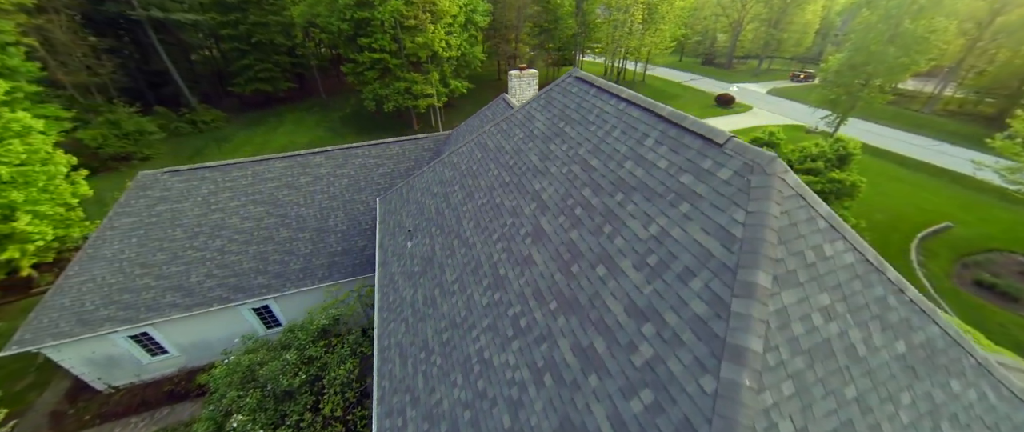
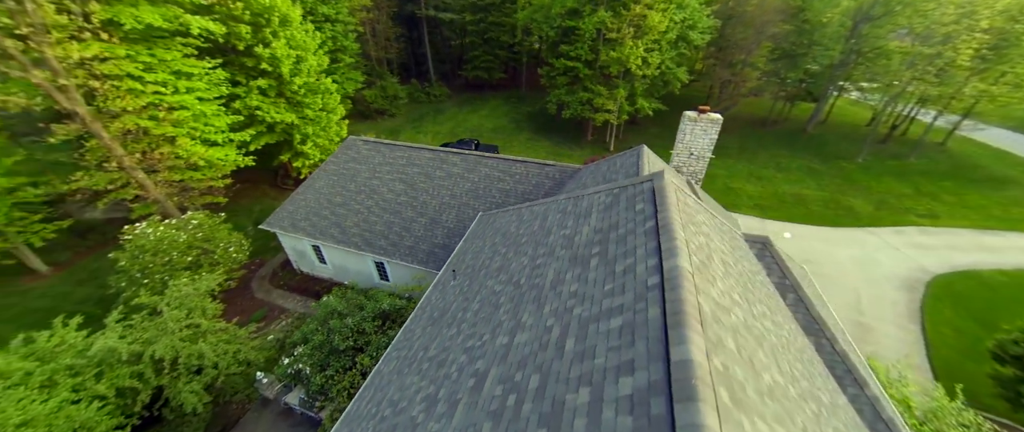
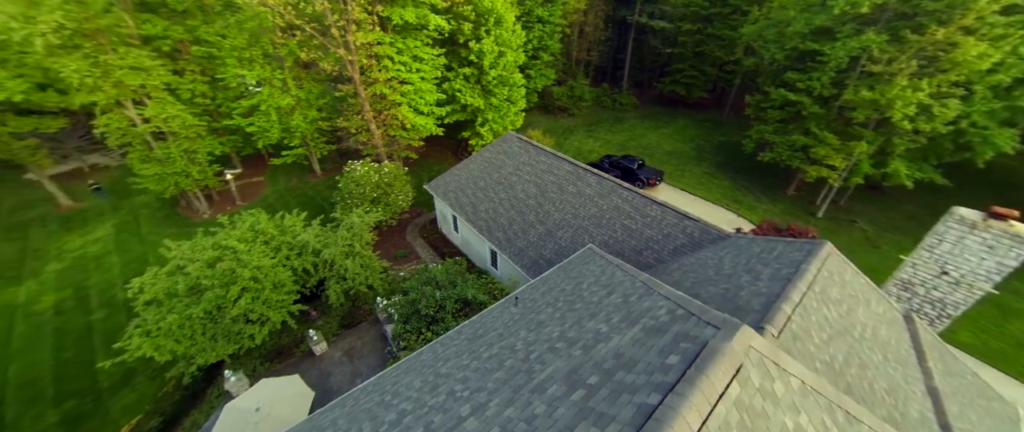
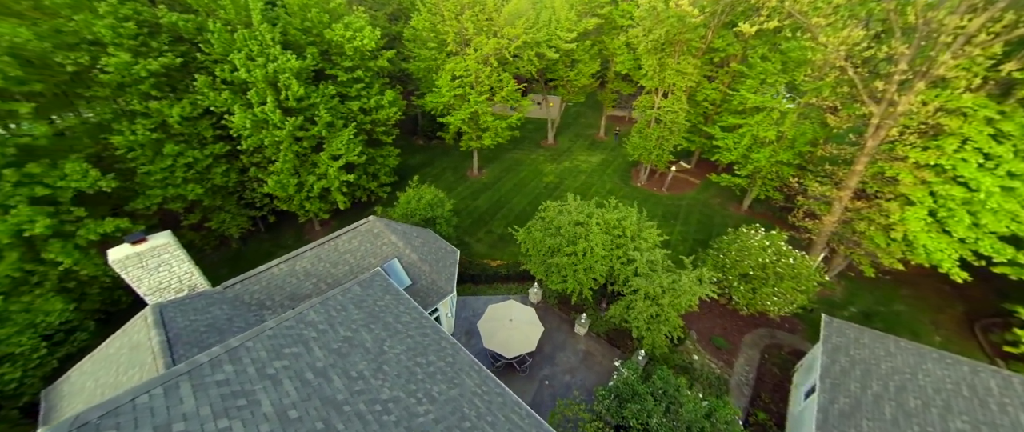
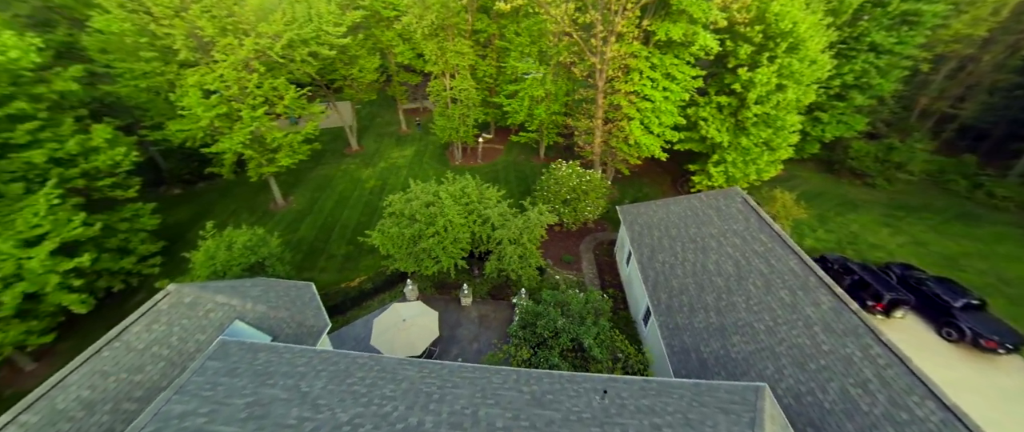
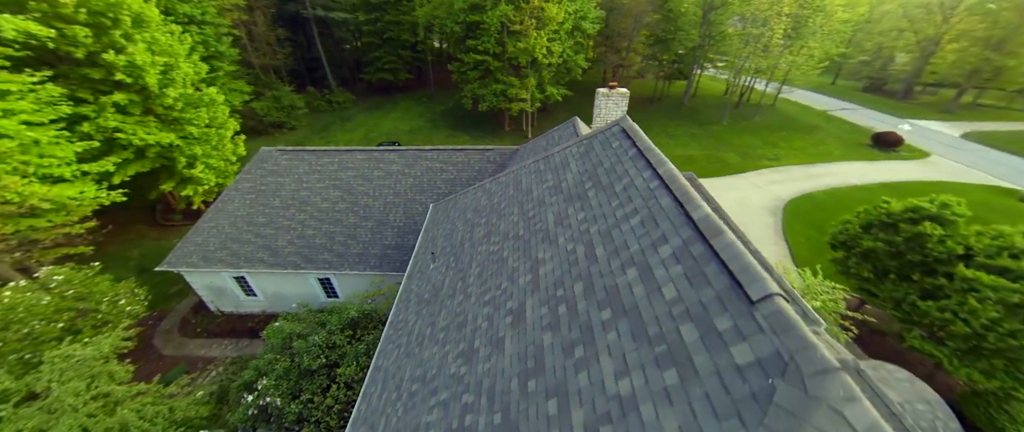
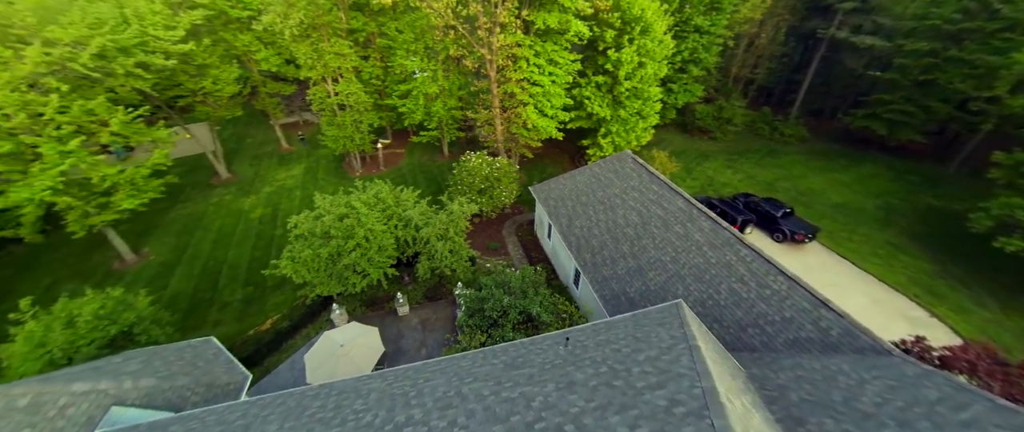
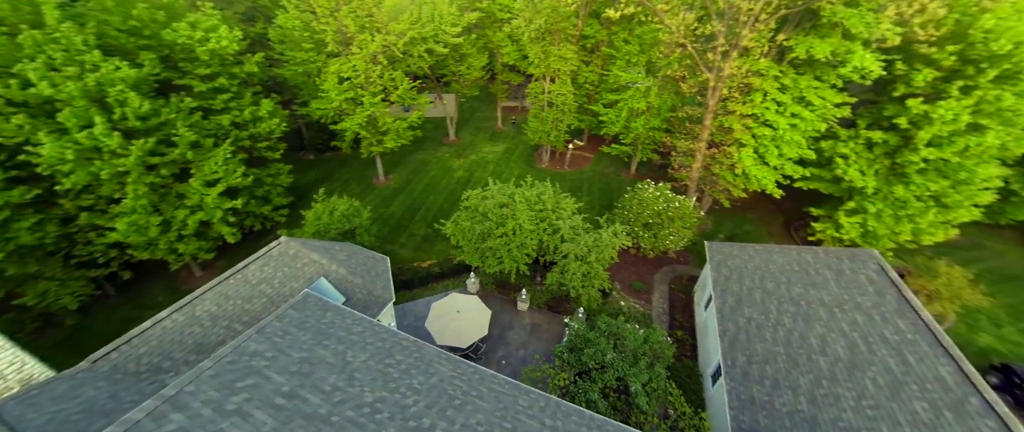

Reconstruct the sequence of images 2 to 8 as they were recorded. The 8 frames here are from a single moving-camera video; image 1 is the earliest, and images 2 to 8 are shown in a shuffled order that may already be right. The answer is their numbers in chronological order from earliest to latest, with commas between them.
6, 2, 3, 7, 5, 8, 4
